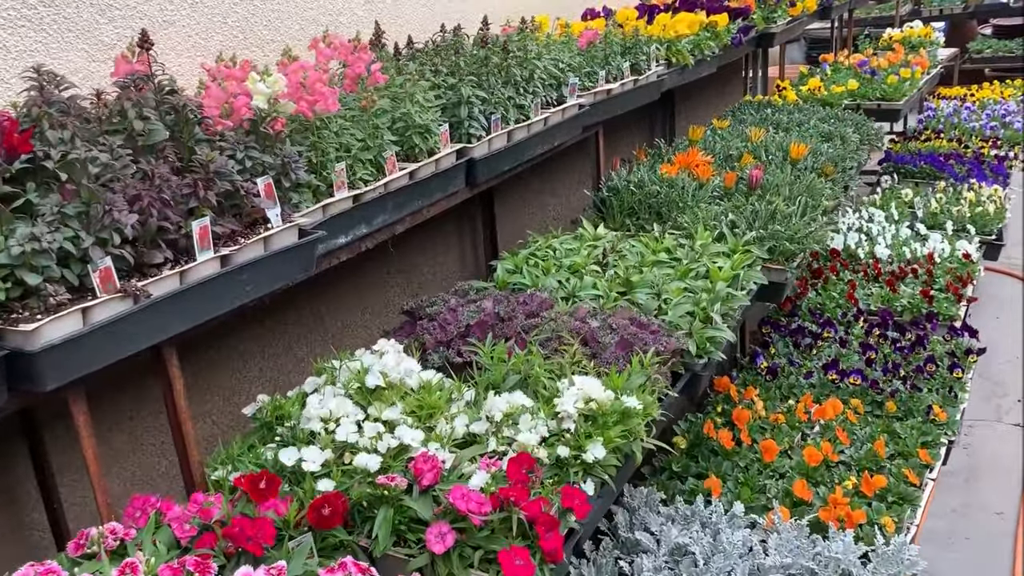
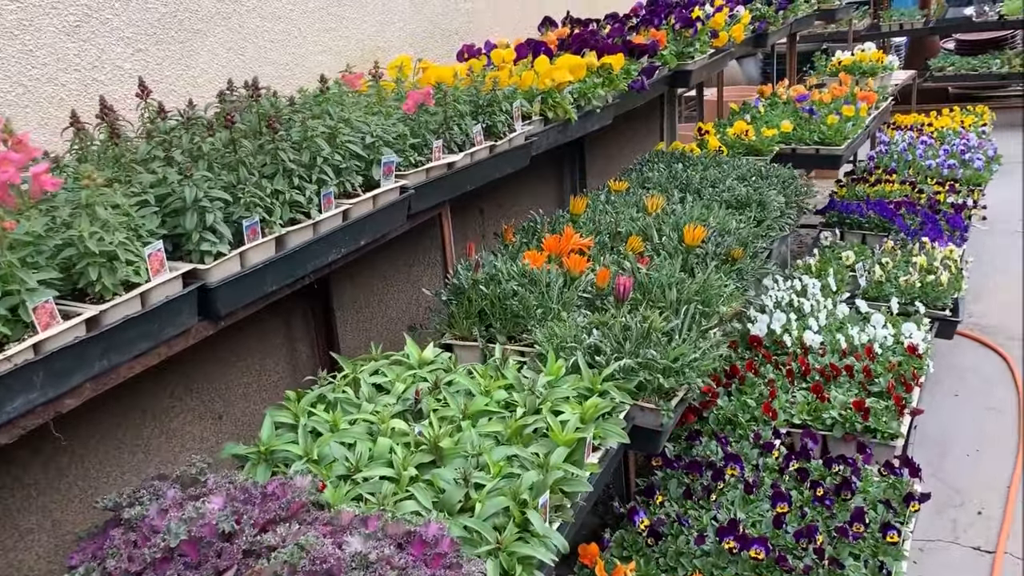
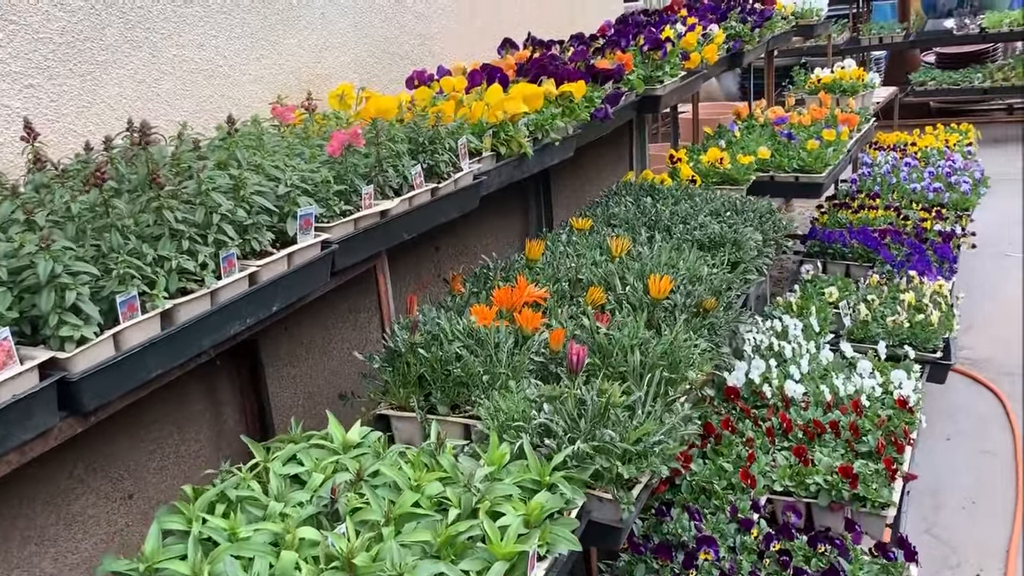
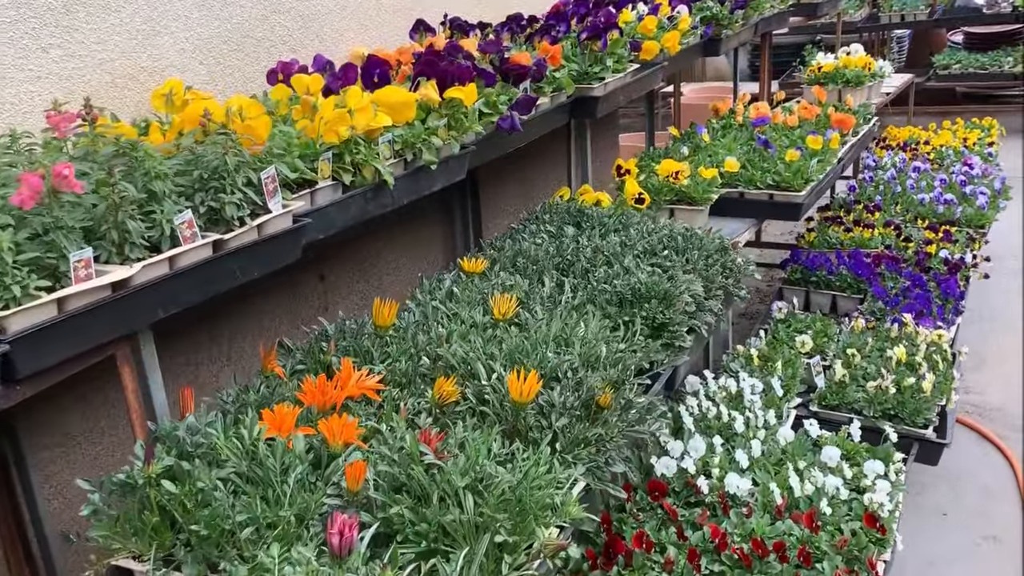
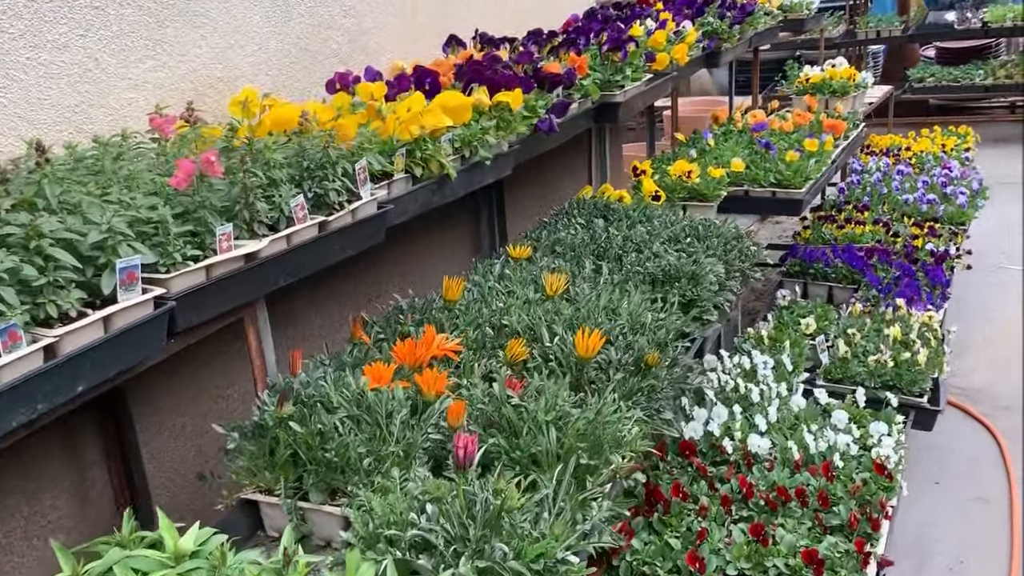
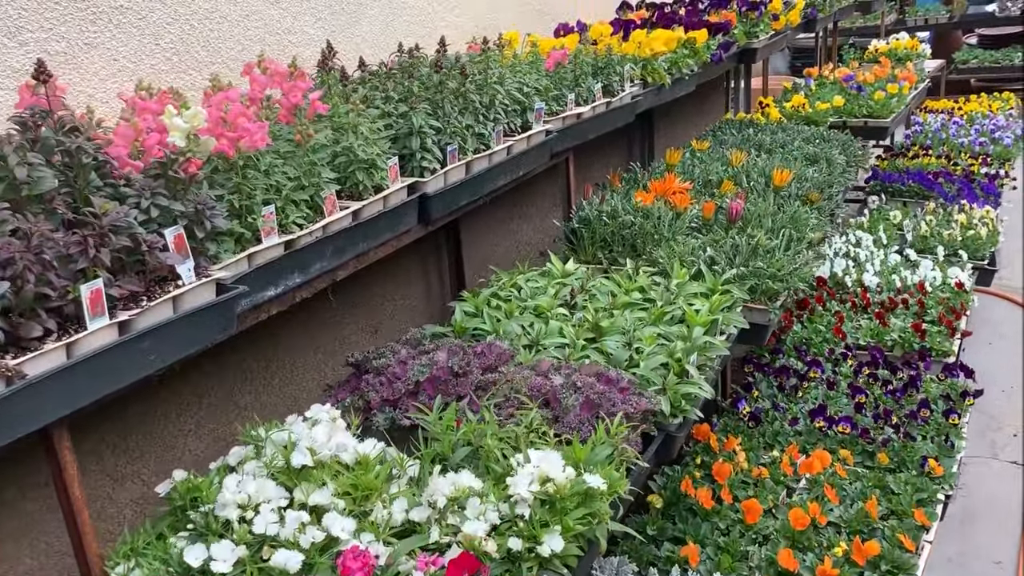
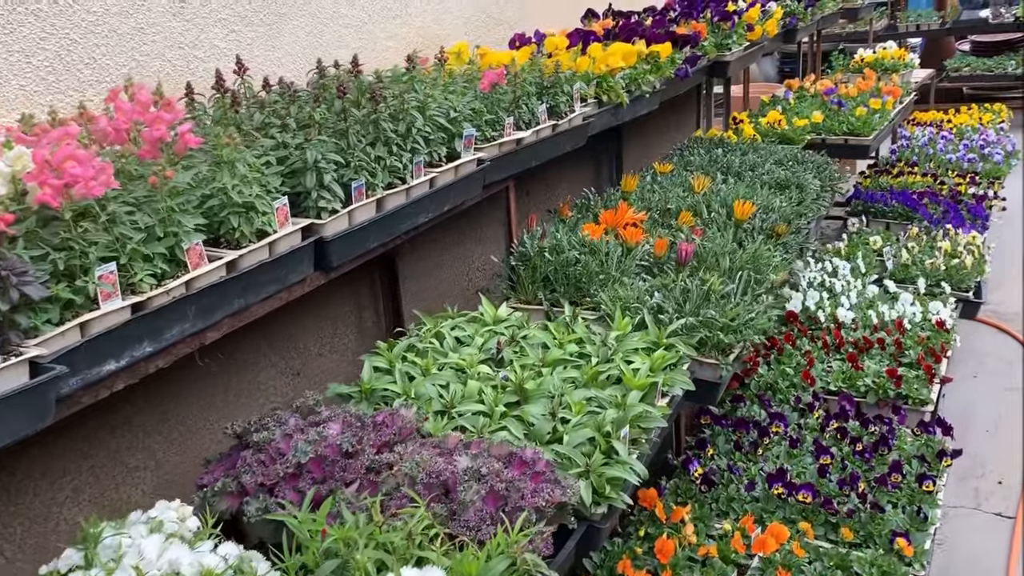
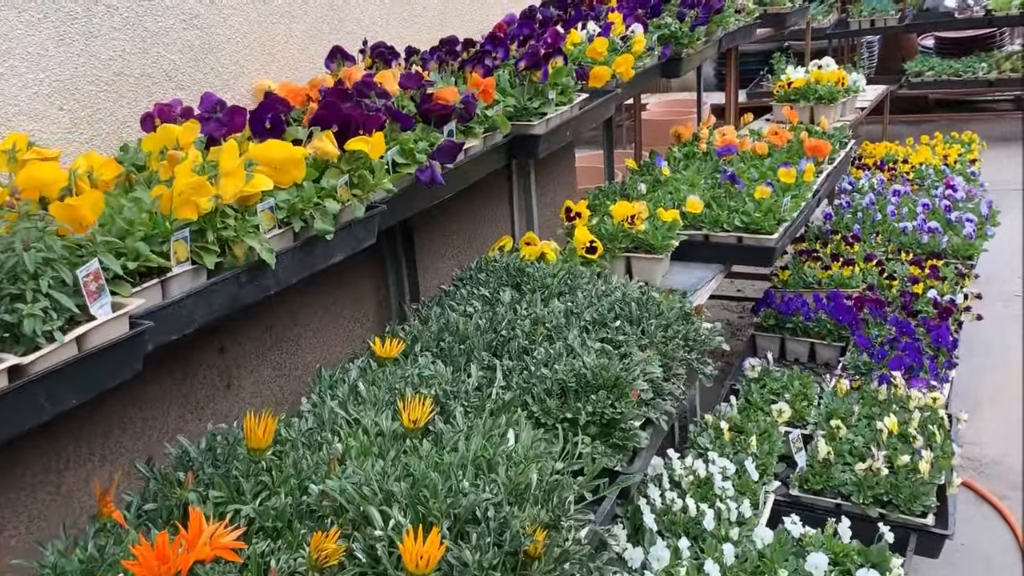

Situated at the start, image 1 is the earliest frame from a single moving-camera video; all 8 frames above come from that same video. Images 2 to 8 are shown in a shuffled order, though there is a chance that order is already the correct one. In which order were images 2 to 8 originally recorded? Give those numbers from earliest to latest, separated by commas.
6, 7, 2, 3, 5, 4, 8
